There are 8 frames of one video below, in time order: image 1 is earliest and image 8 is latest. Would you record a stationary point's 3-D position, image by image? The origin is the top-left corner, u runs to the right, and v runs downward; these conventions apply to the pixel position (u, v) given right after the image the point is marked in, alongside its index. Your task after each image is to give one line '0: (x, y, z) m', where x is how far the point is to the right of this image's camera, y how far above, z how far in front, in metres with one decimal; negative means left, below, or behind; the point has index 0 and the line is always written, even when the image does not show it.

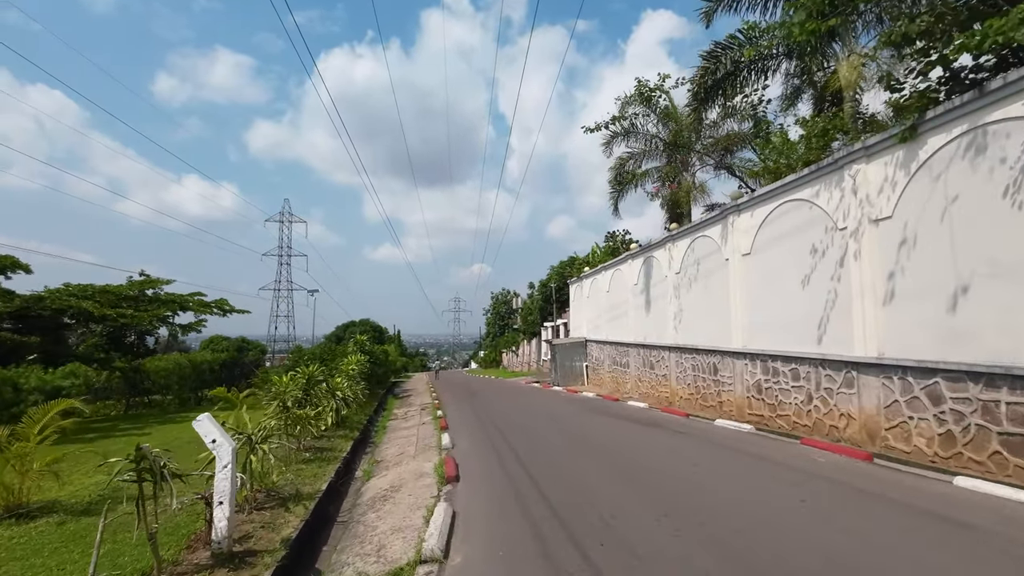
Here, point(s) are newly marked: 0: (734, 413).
0: (+5.8, -3.3, +12.9) m
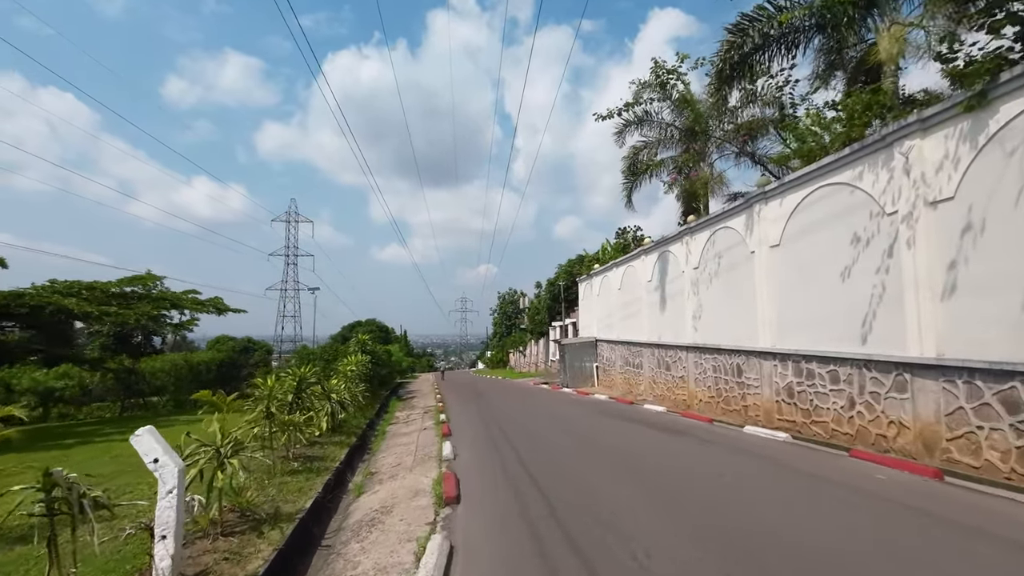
0: (+6.0, -3.2, +11.9) m
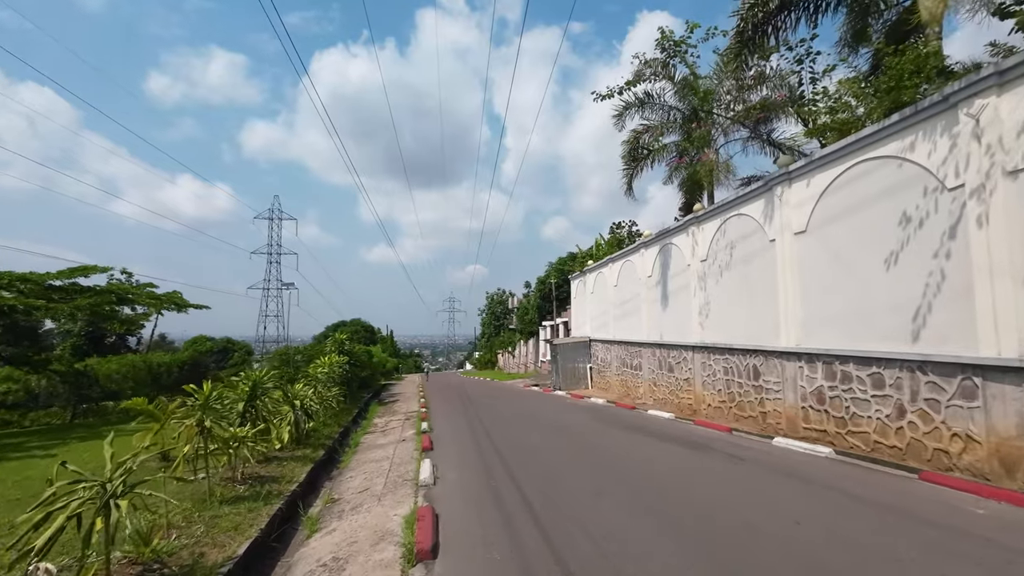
0: (+5.9, -3.0, +10.6) m
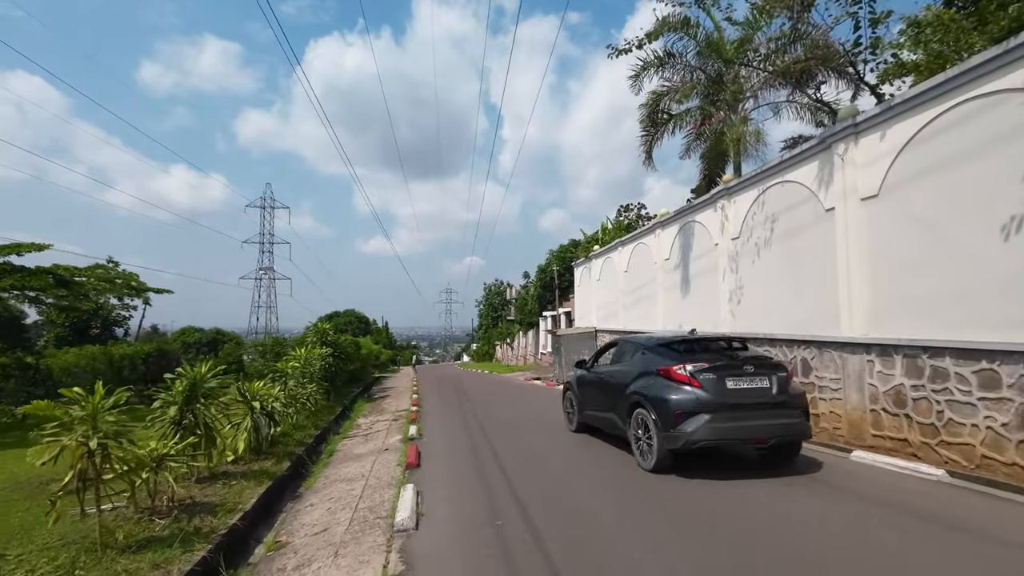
0: (+6.0, -2.6, +8.8) m
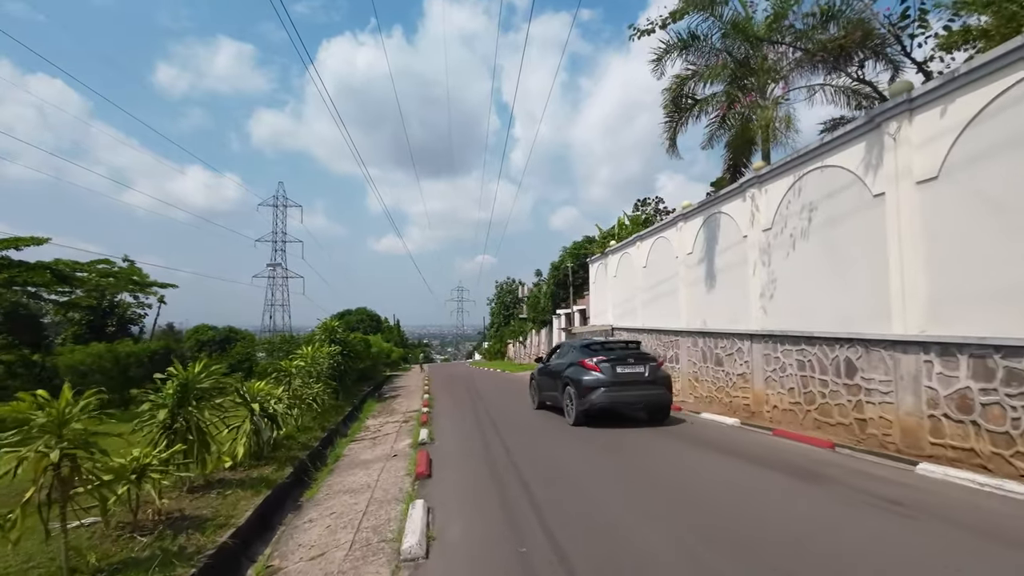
0: (+6.3, -2.5, +8.0) m
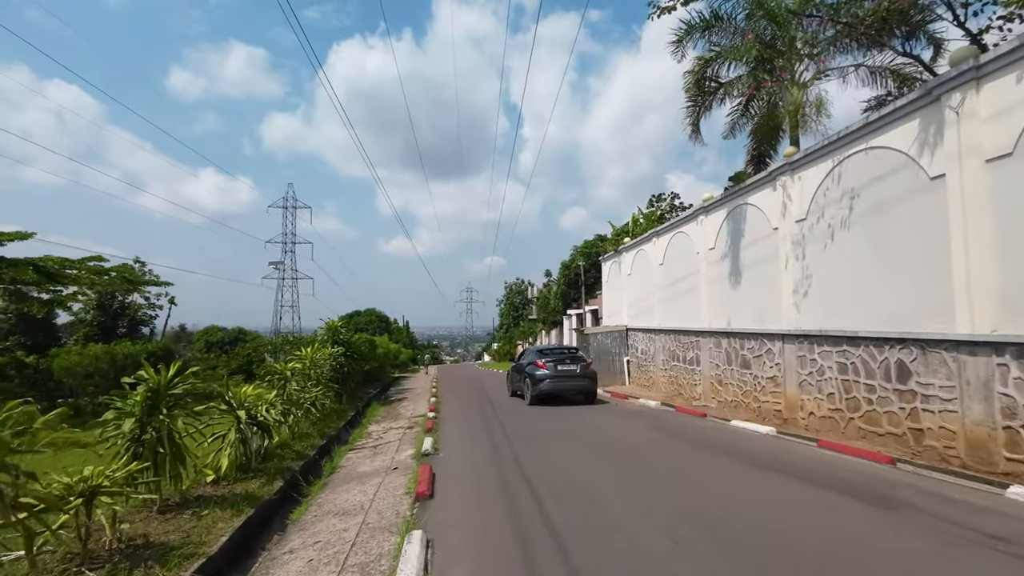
0: (+6.5, -2.4, +7.0) m
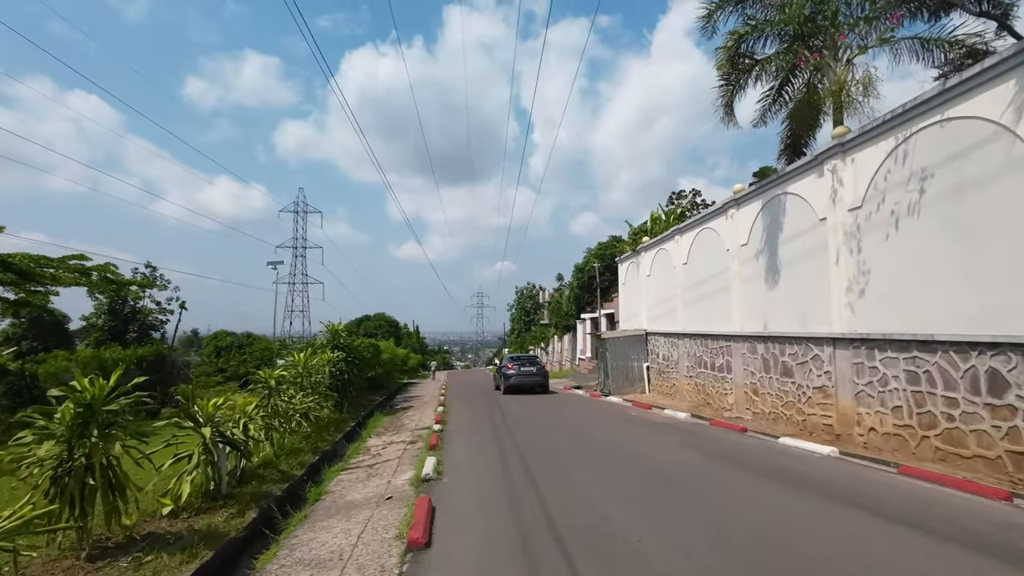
0: (+6.7, -2.3, +5.7) m
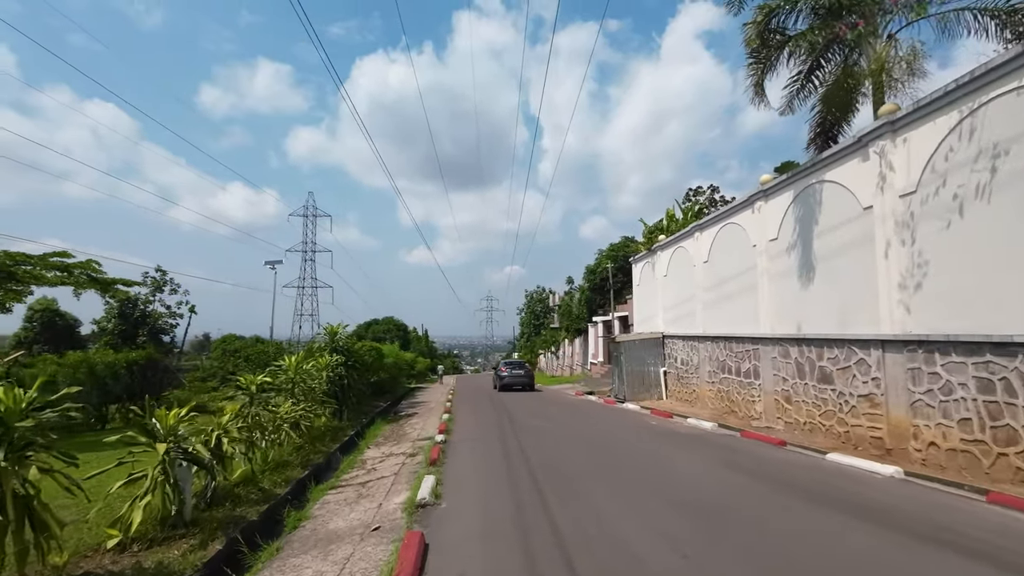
0: (+6.8, -2.2, +4.6) m
